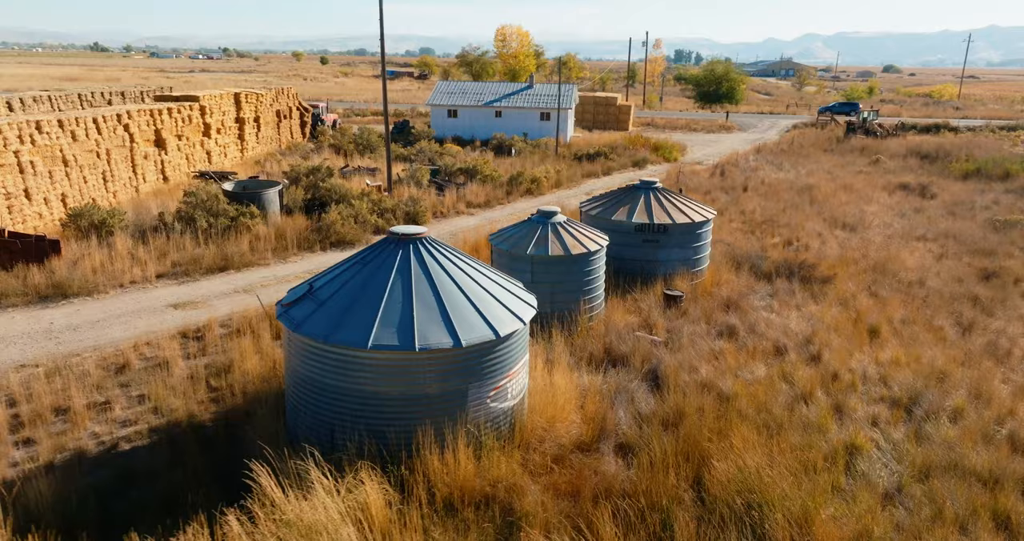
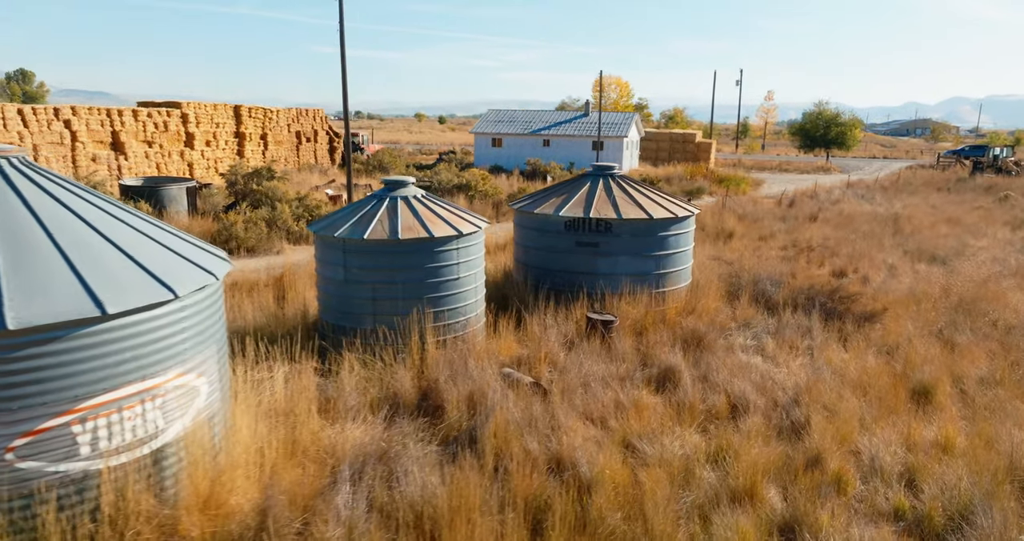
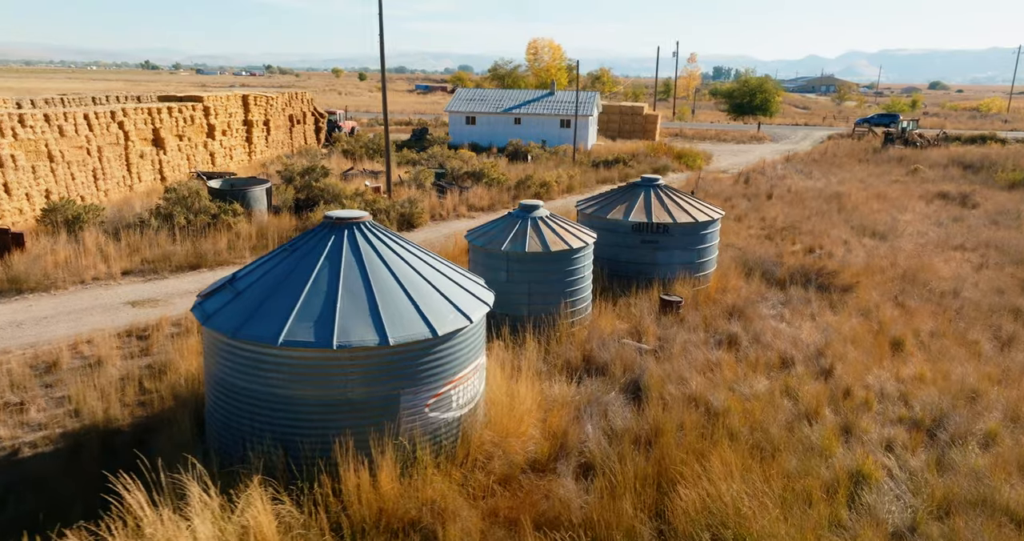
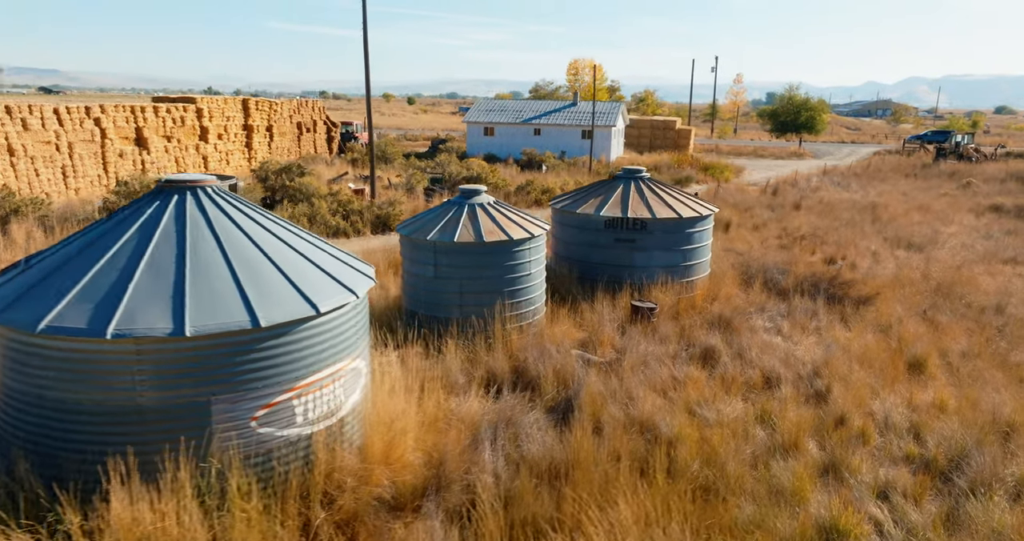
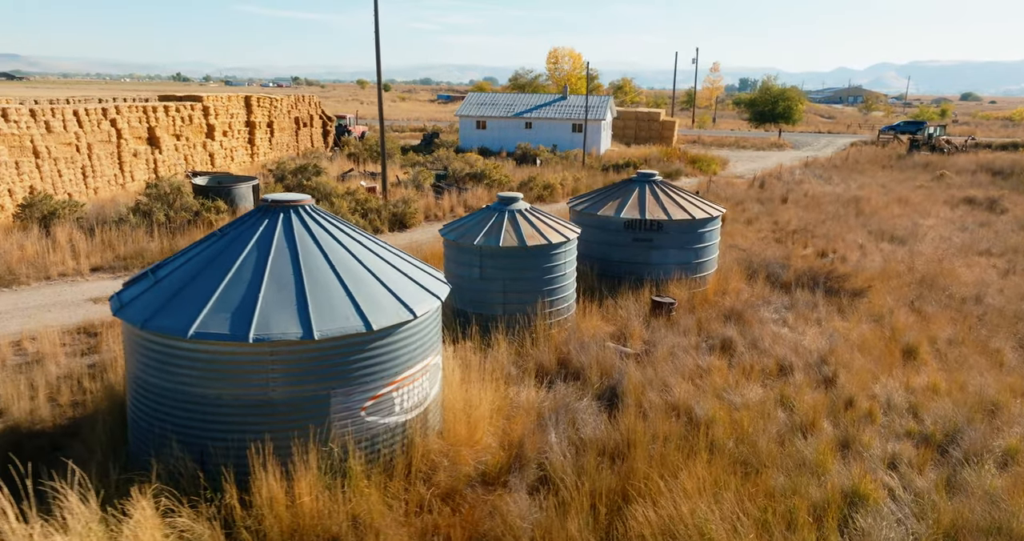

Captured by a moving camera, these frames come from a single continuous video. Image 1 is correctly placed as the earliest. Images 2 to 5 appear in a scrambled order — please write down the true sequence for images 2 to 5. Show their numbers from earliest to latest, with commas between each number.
3, 5, 4, 2
